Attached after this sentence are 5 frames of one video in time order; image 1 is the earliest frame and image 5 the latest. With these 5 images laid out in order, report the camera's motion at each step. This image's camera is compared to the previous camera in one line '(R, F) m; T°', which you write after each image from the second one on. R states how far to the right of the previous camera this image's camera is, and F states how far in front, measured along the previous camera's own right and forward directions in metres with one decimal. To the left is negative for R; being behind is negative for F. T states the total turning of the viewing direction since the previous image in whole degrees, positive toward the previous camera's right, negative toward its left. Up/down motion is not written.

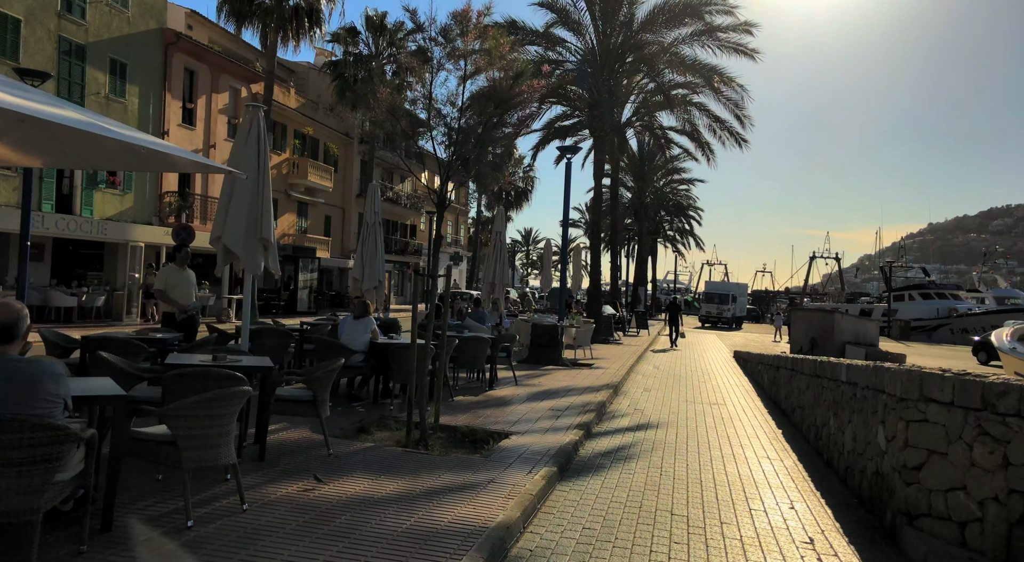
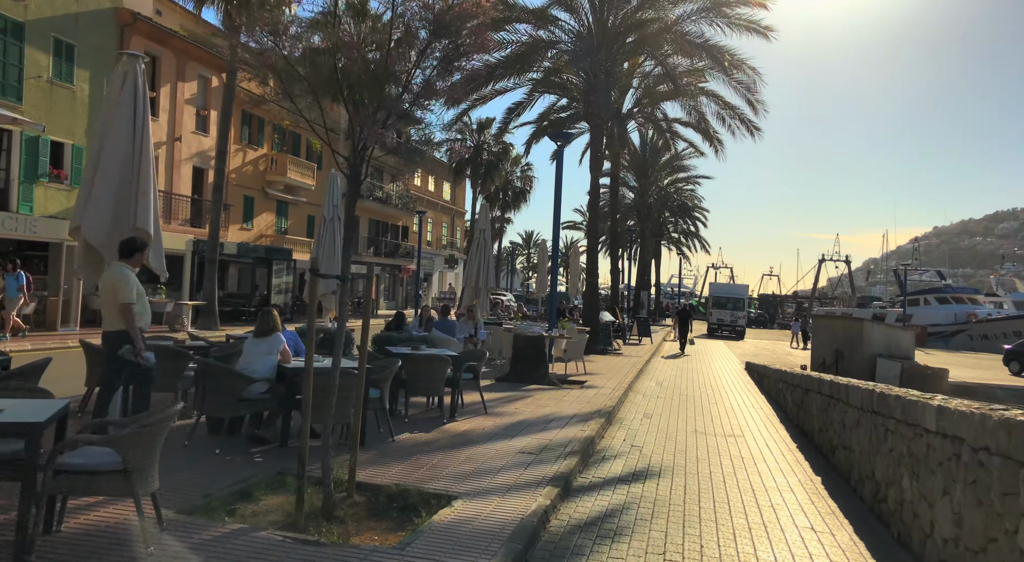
(+0.5, +2.2) m; 0°
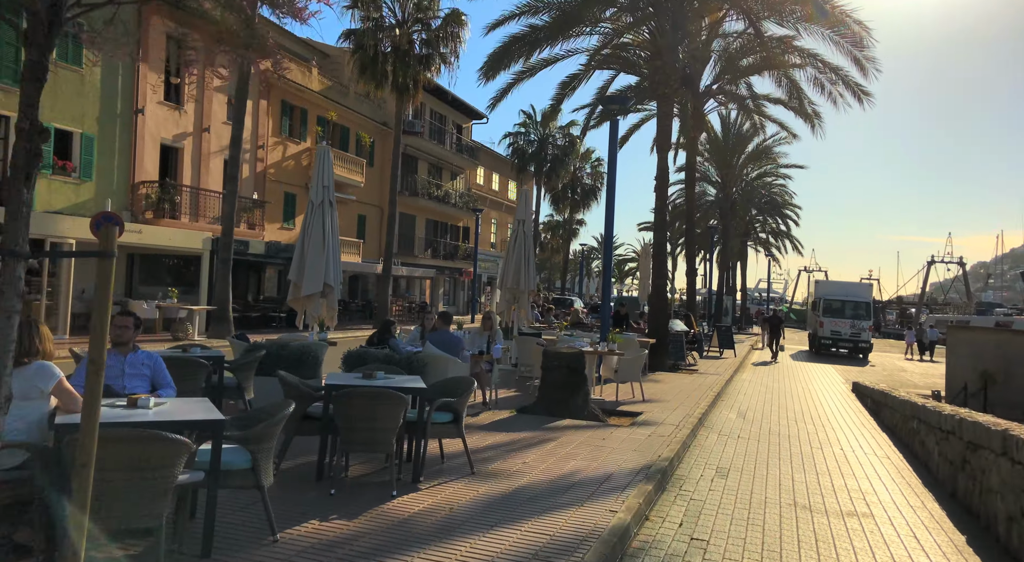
(+0.7, +3.2) m; -6°
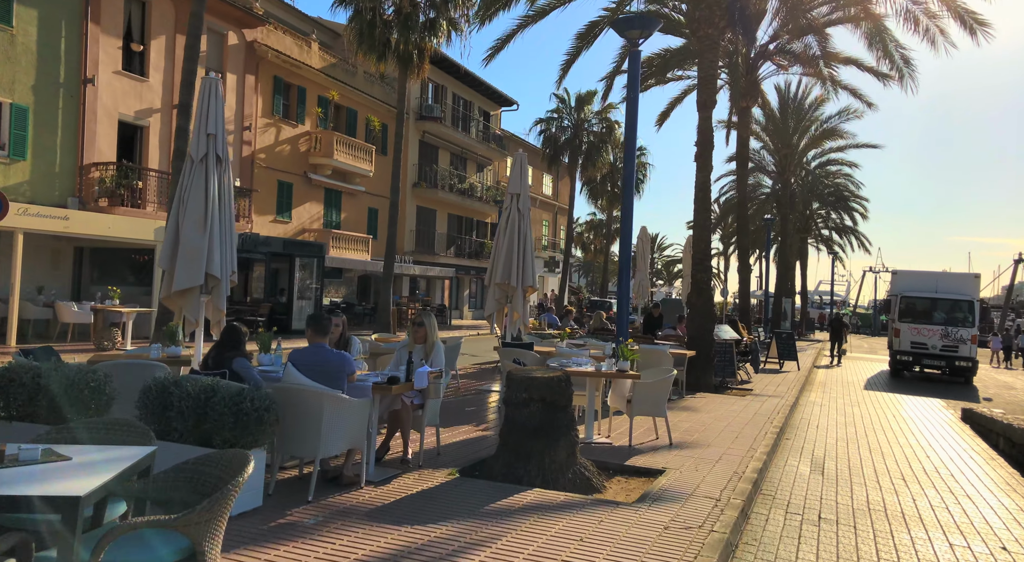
(+0.9, +3.7) m; -4°
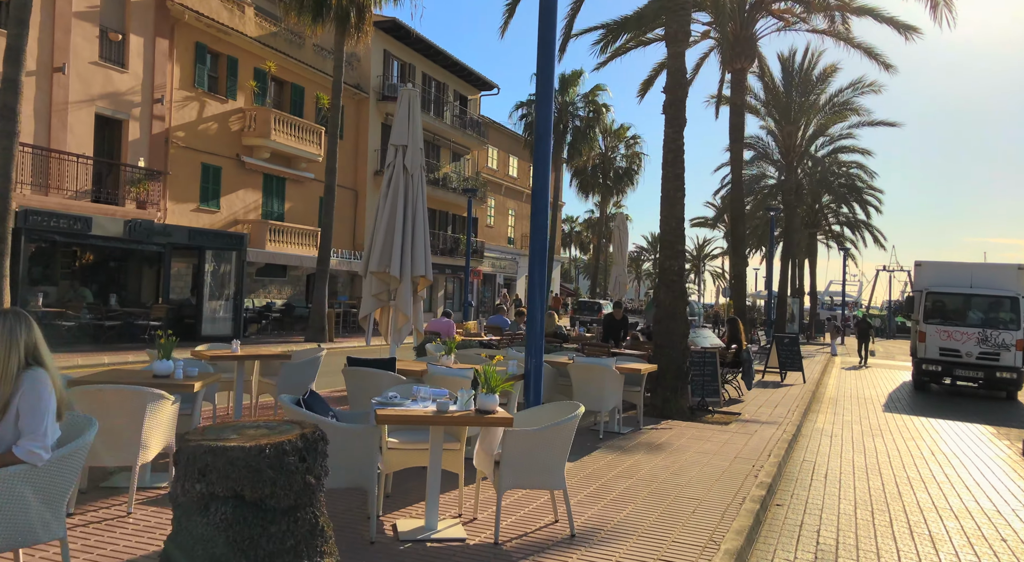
(+1.5, +3.4) m; -1°
